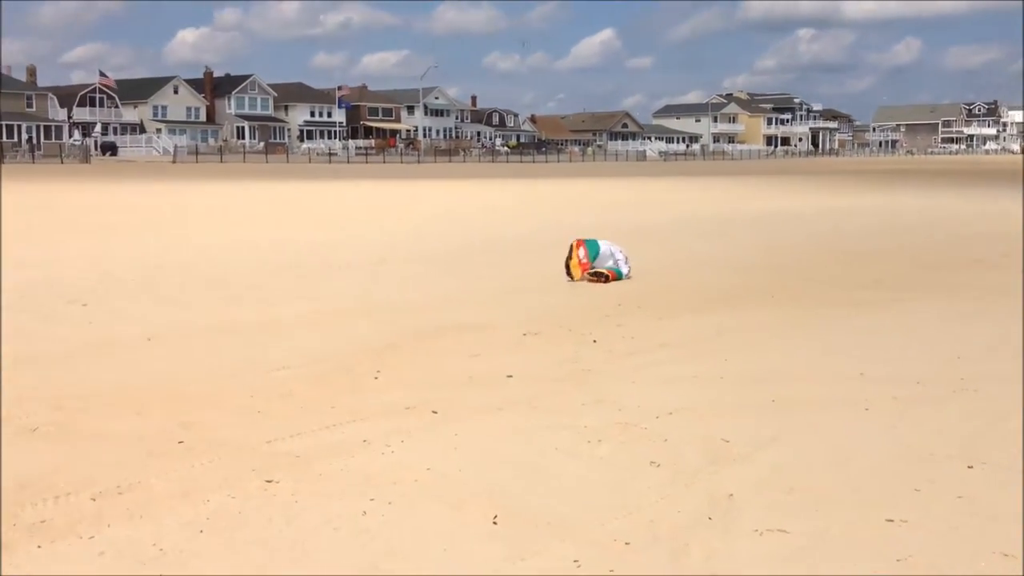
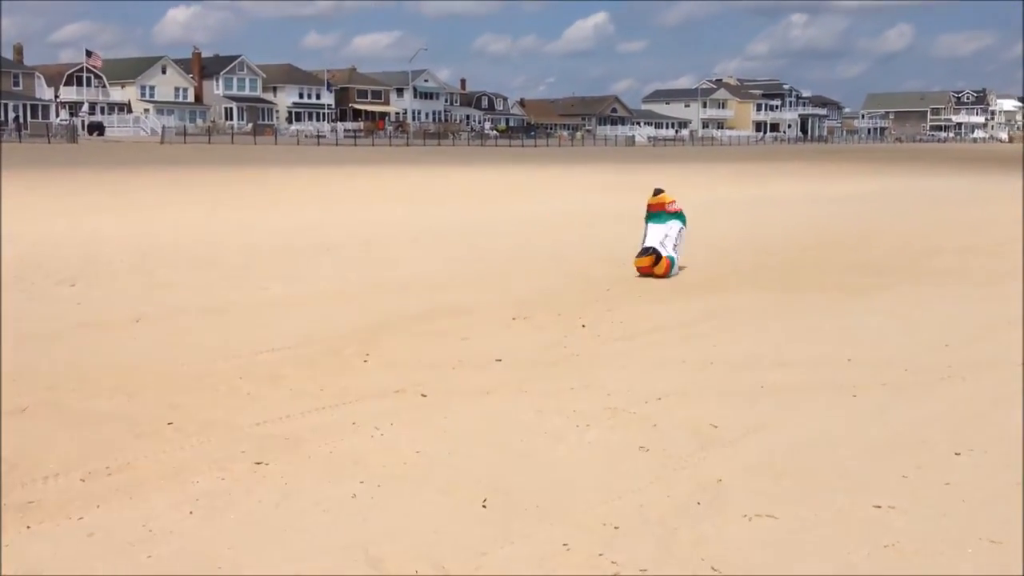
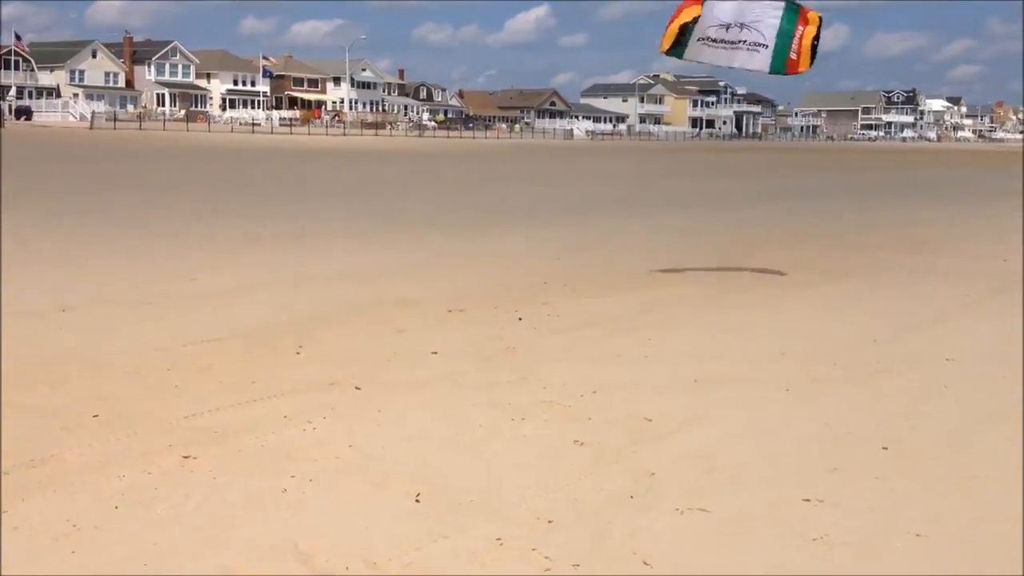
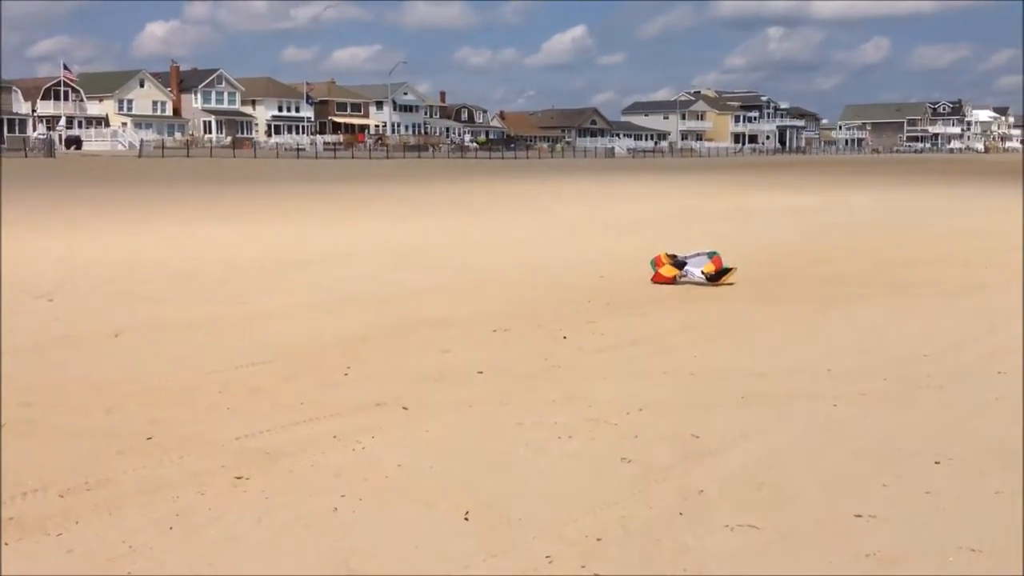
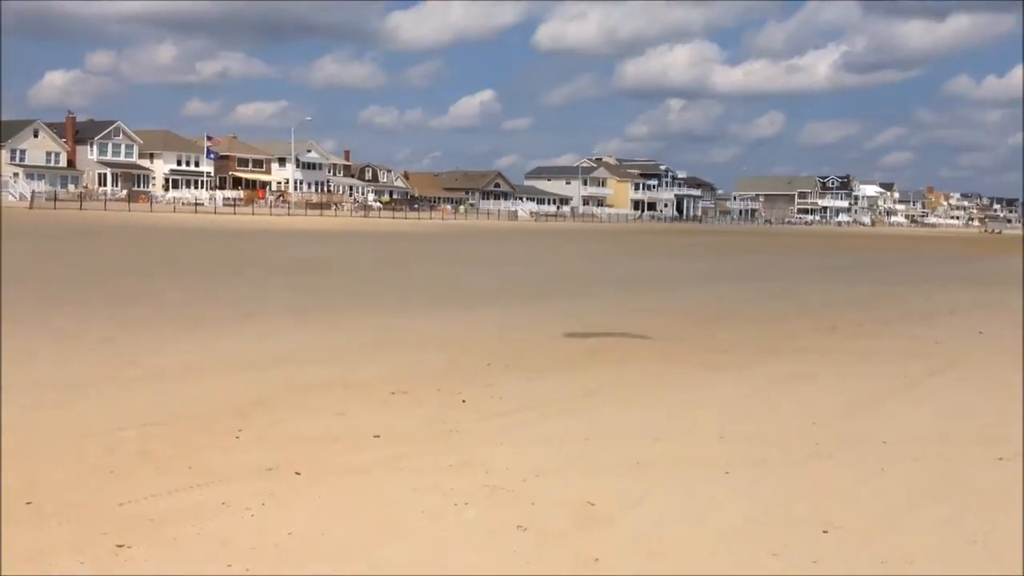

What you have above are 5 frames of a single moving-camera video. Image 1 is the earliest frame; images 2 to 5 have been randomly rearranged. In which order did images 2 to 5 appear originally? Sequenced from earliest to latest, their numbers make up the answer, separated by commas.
2, 4, 3, 5
